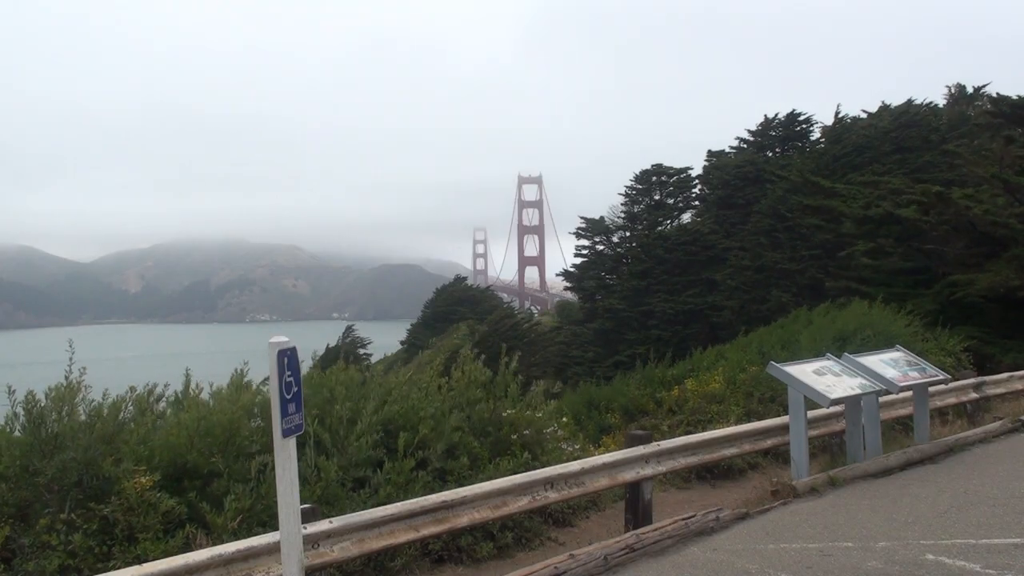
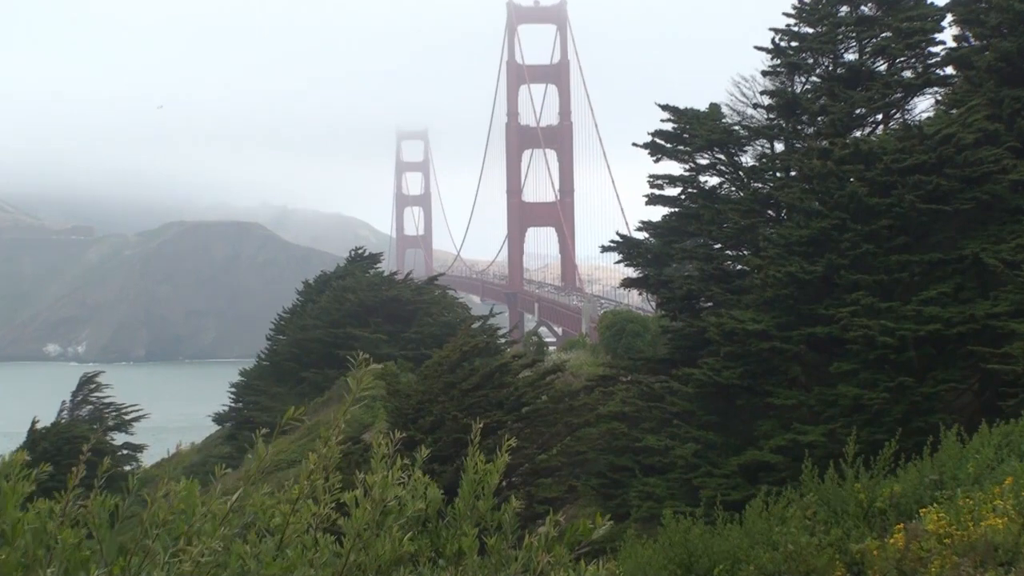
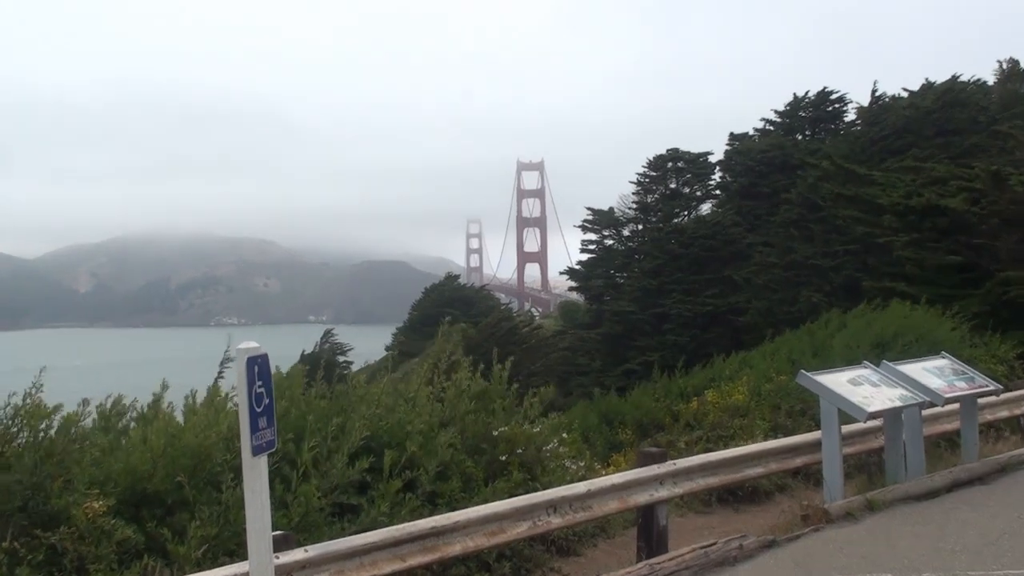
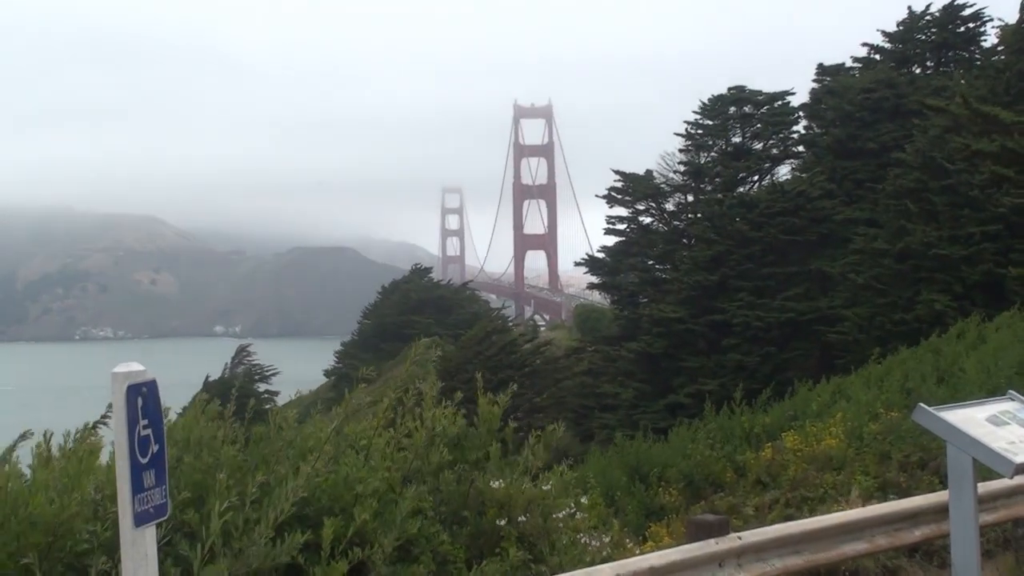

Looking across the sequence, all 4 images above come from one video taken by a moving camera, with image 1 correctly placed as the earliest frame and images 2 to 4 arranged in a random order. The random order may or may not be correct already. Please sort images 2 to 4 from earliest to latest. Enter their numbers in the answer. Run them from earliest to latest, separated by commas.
3, 4, 2
